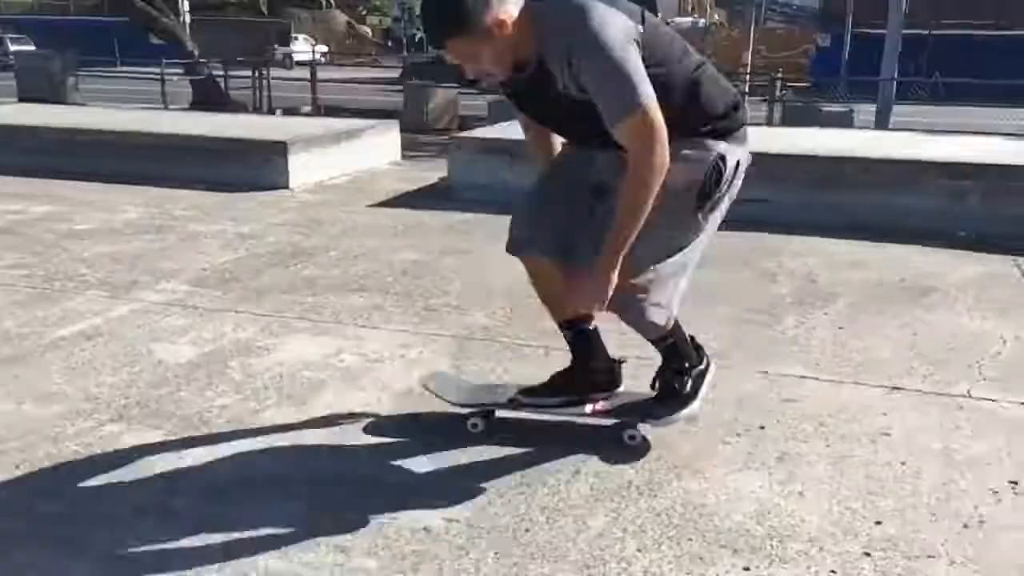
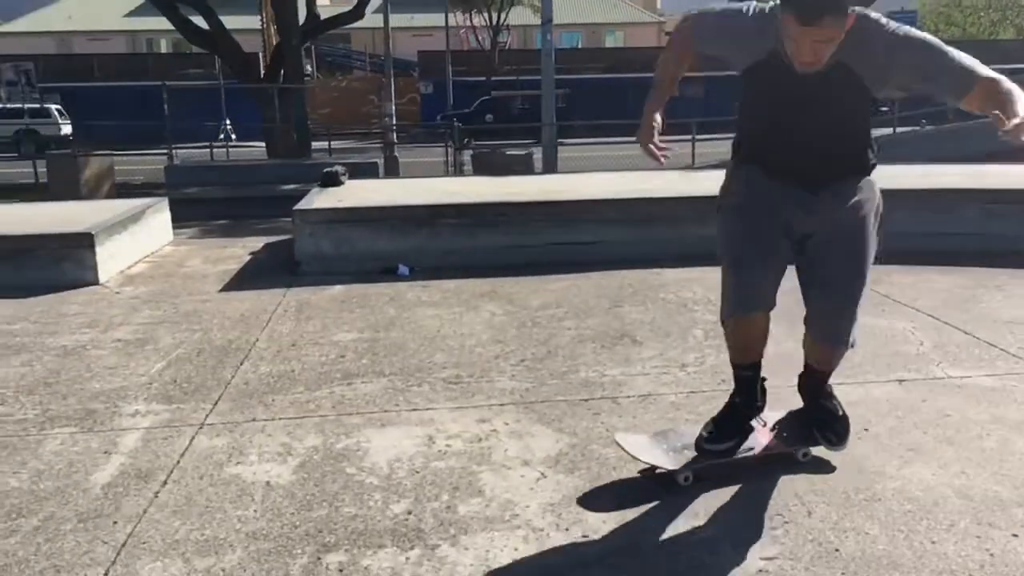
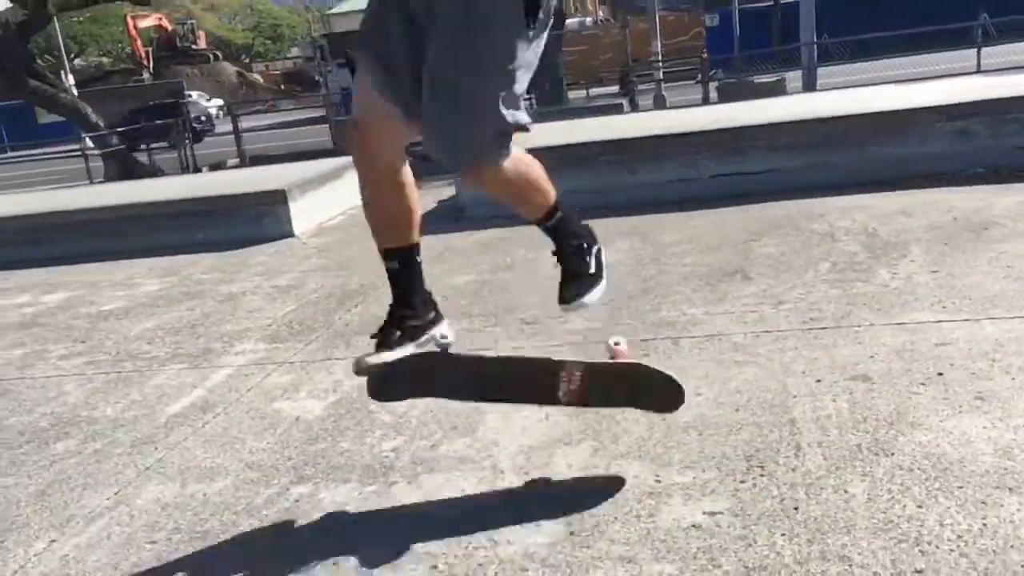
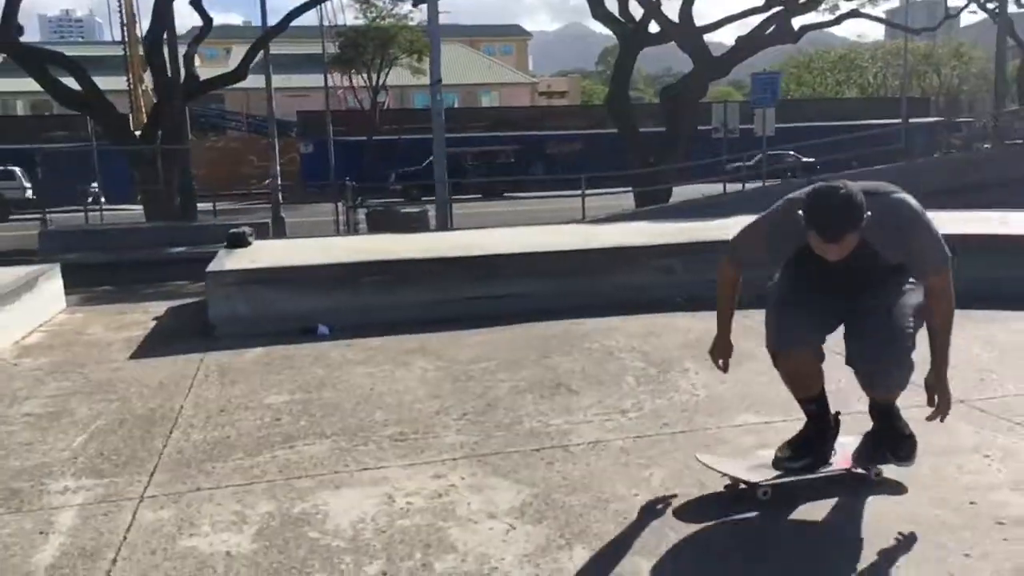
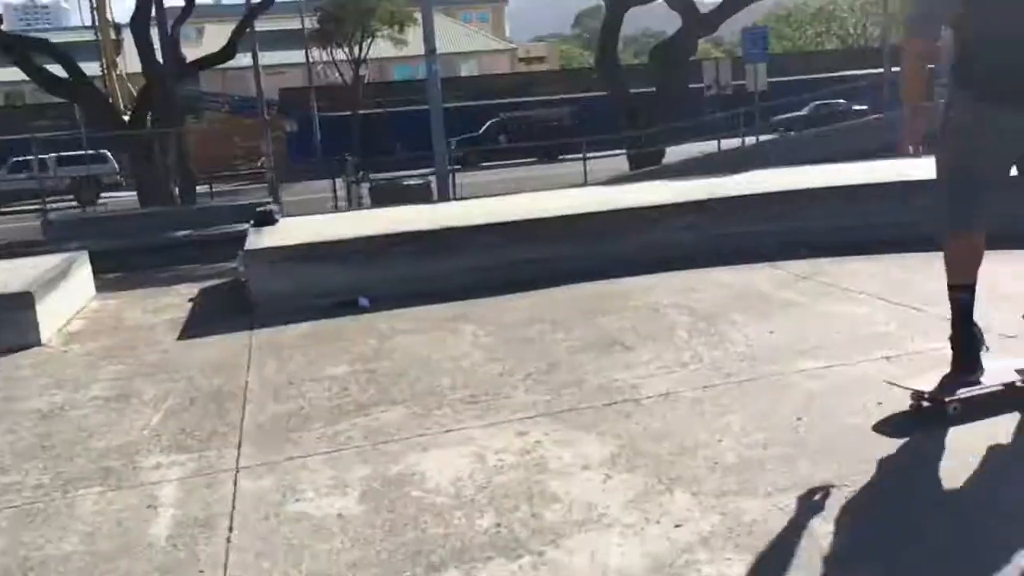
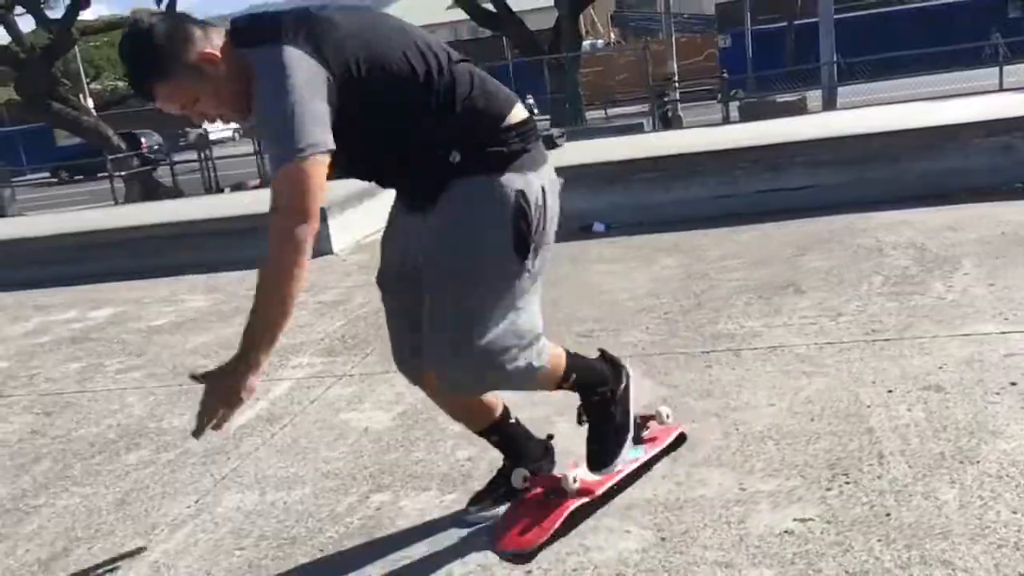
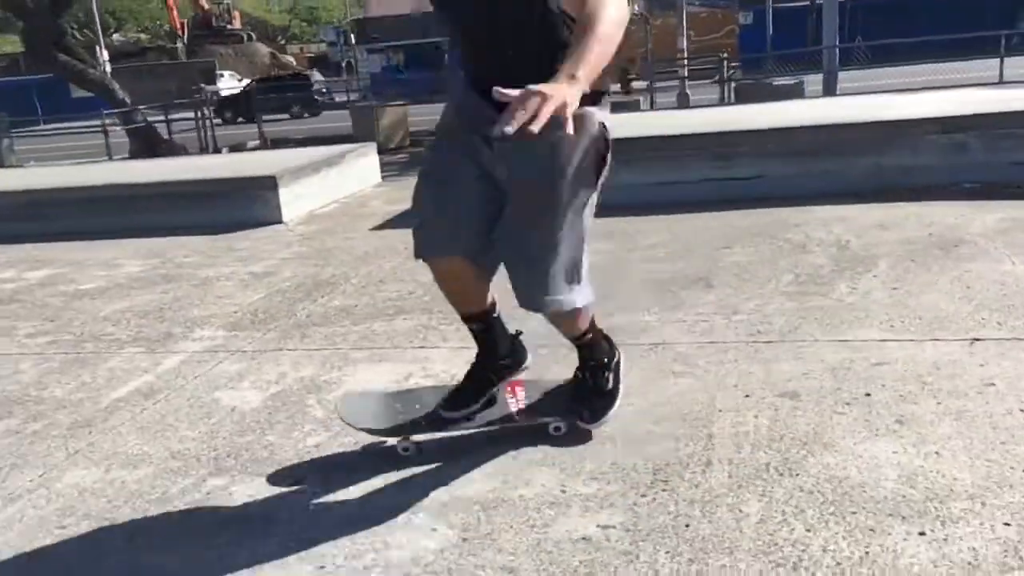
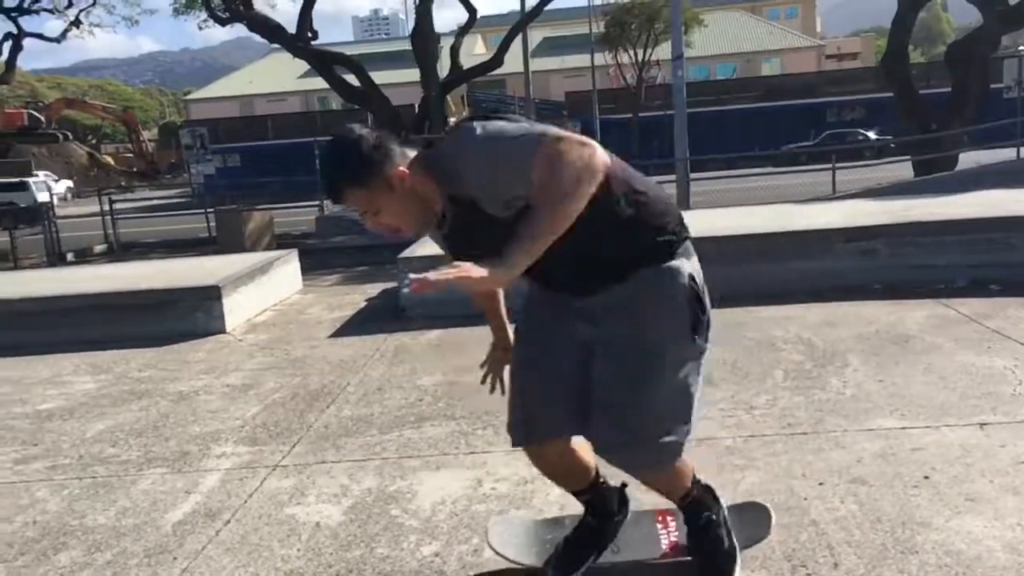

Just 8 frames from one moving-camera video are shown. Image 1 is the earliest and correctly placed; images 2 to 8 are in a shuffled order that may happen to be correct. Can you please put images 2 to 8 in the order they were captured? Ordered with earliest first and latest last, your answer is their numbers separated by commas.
7, 3, 6, 5, 4, 2, 8
